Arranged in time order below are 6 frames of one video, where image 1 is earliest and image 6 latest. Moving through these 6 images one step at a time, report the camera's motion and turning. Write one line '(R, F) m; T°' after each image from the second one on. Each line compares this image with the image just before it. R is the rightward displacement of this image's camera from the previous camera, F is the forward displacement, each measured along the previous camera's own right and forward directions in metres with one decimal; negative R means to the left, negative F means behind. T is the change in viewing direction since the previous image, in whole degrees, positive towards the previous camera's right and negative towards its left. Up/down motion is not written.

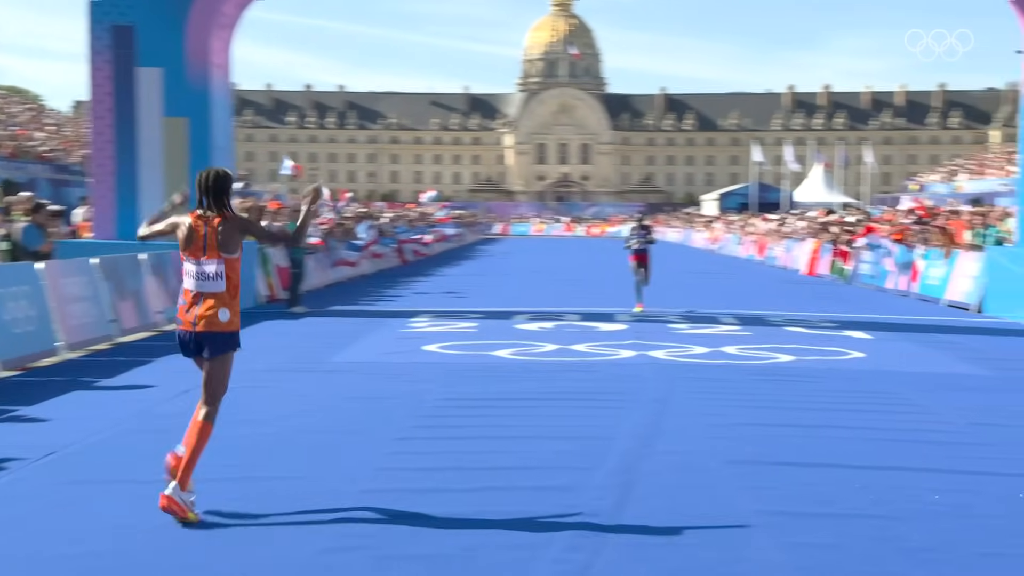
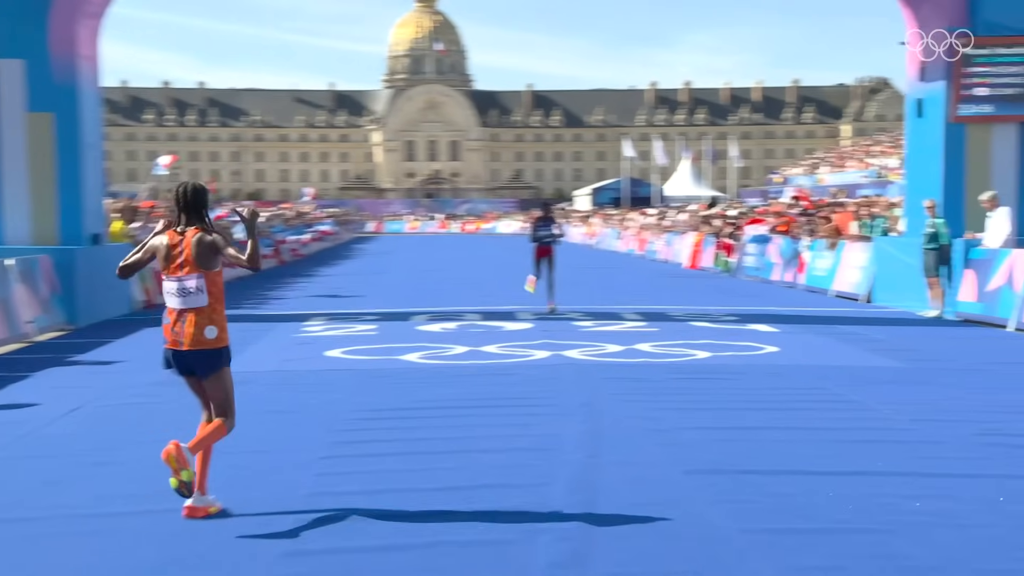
(-0.3, +0.5) m; +6°
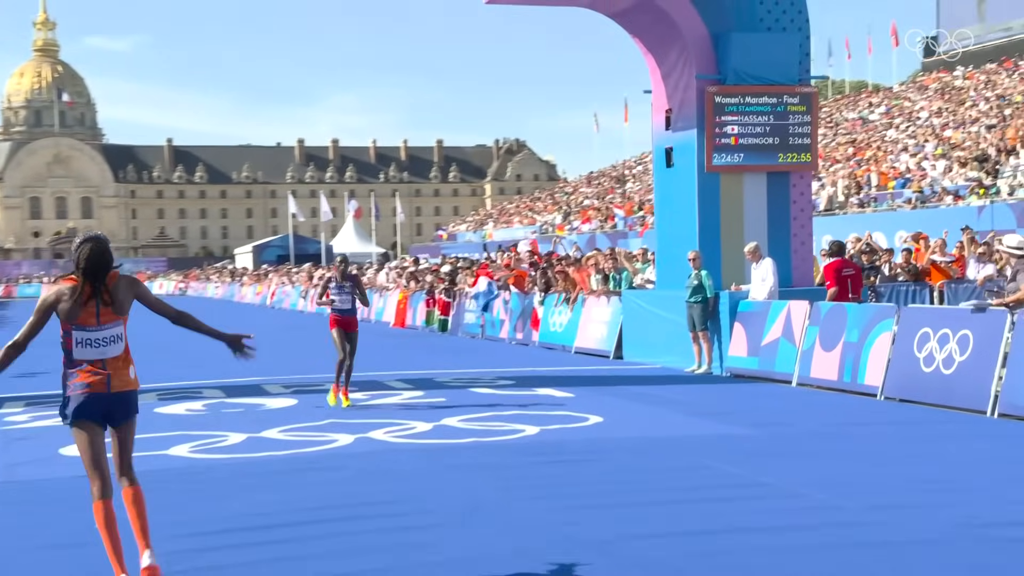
(-1.1, +1.8) m; +17°
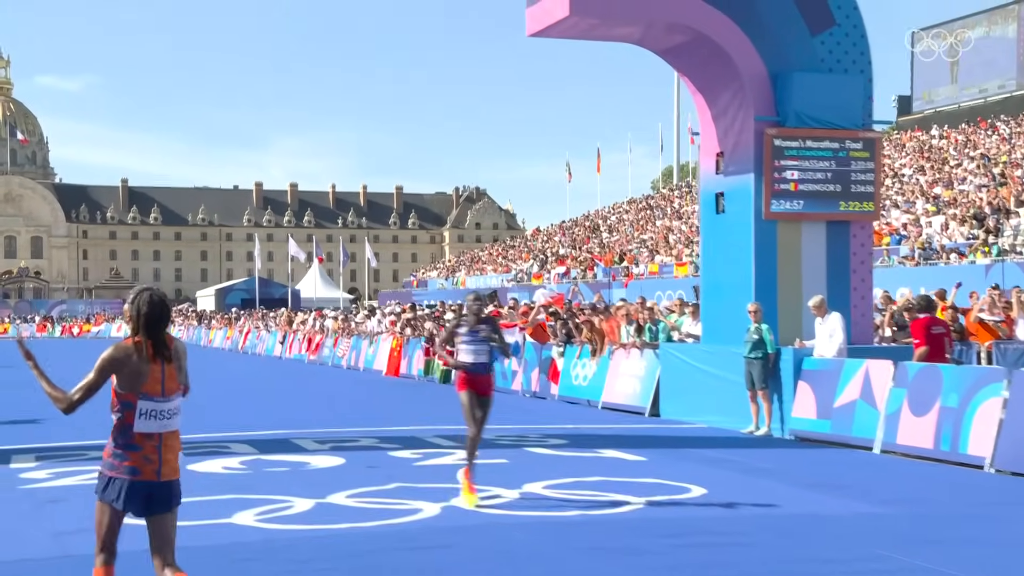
(-1.1, +1.1) m; +2°
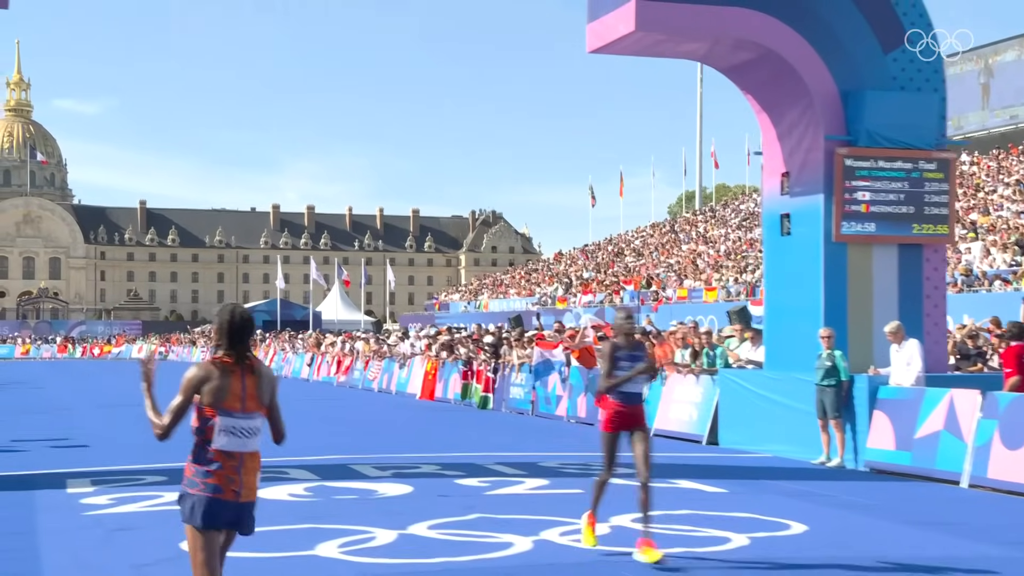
(-0.5, +0.5) m; -1°
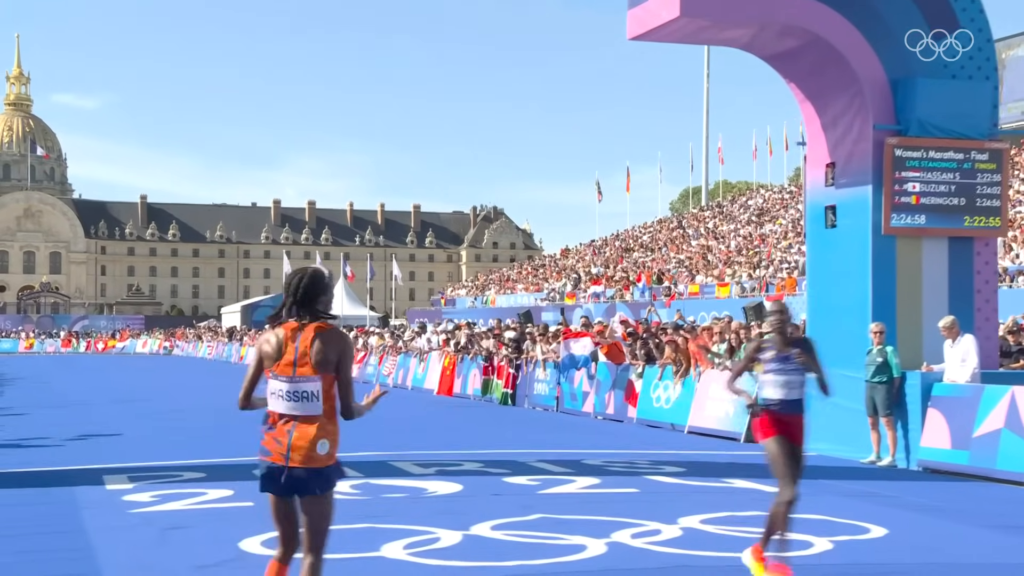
(-0.5, +0.4) m; 0°
